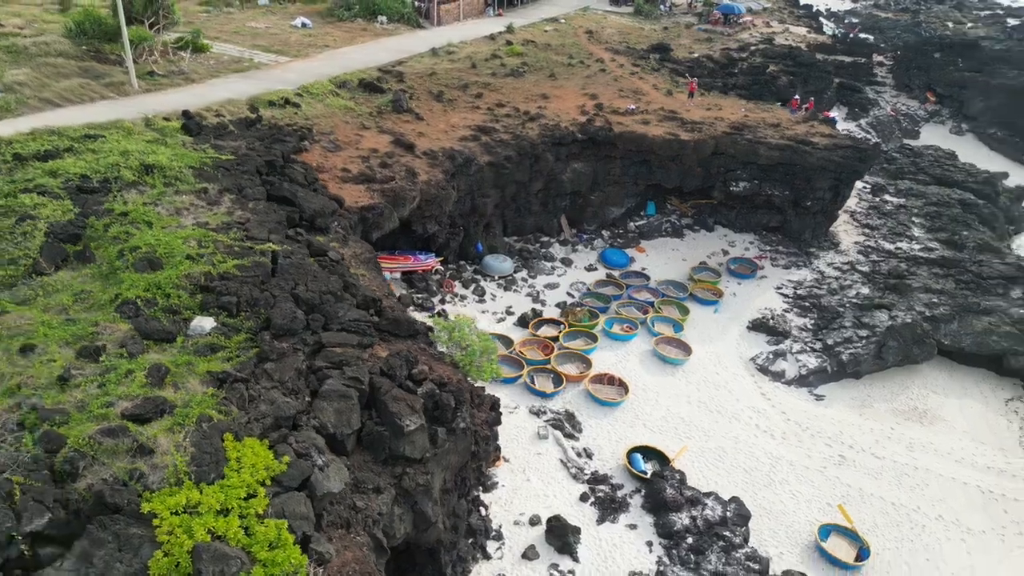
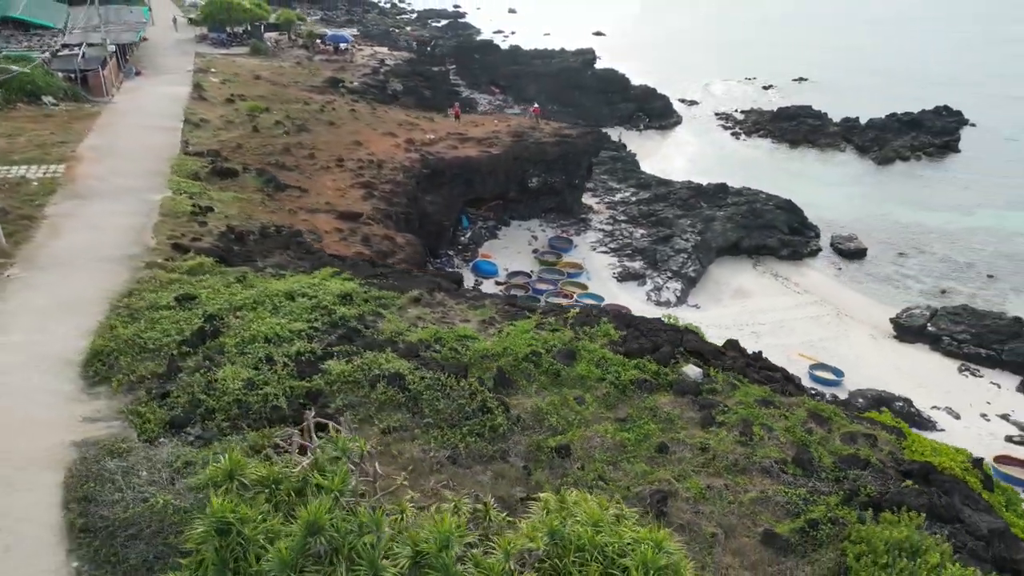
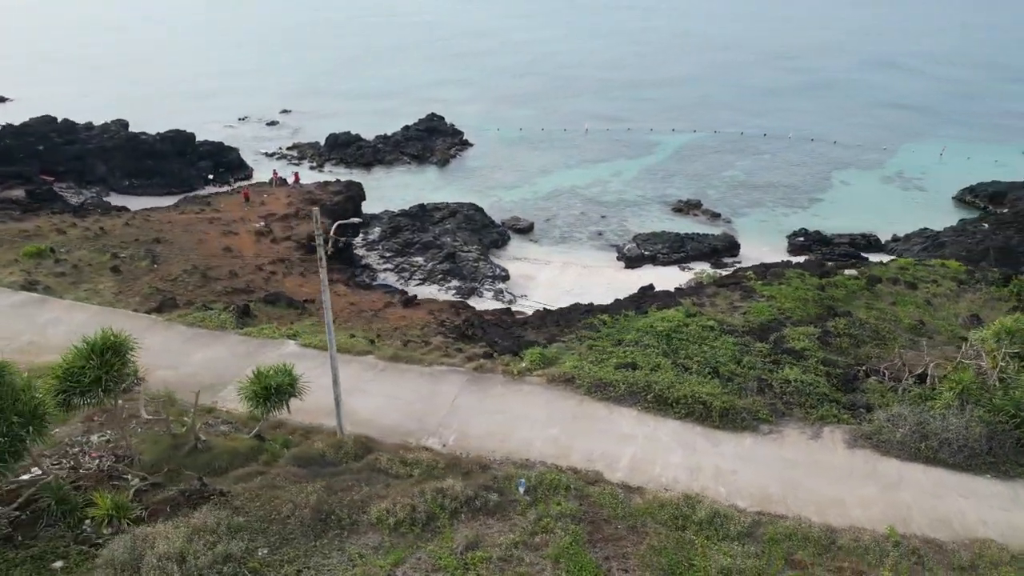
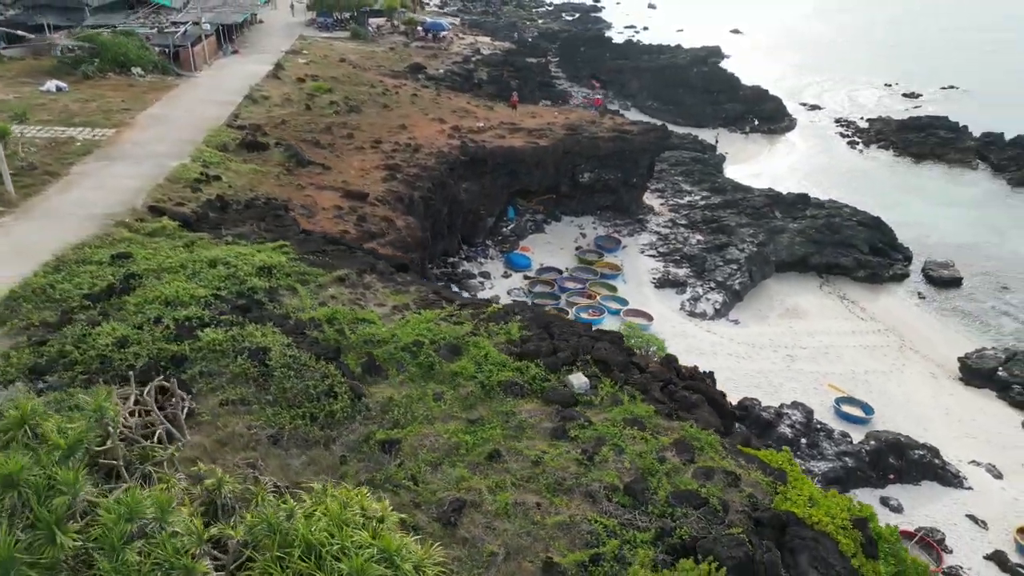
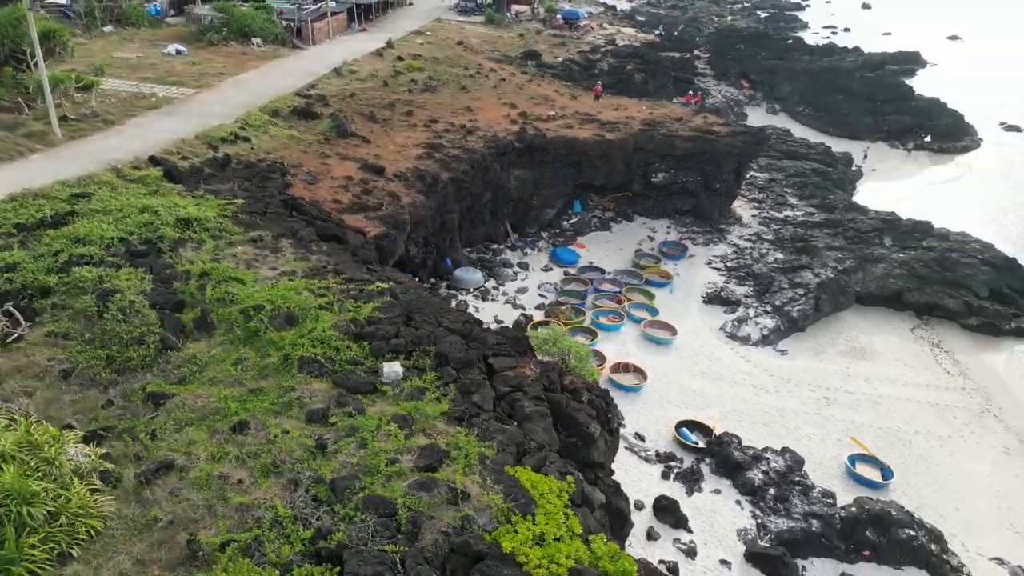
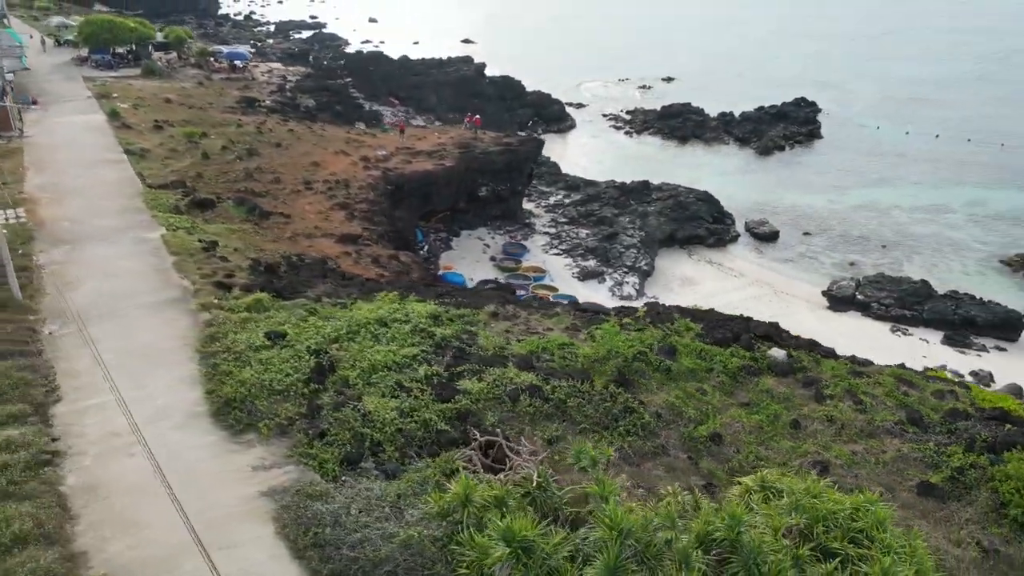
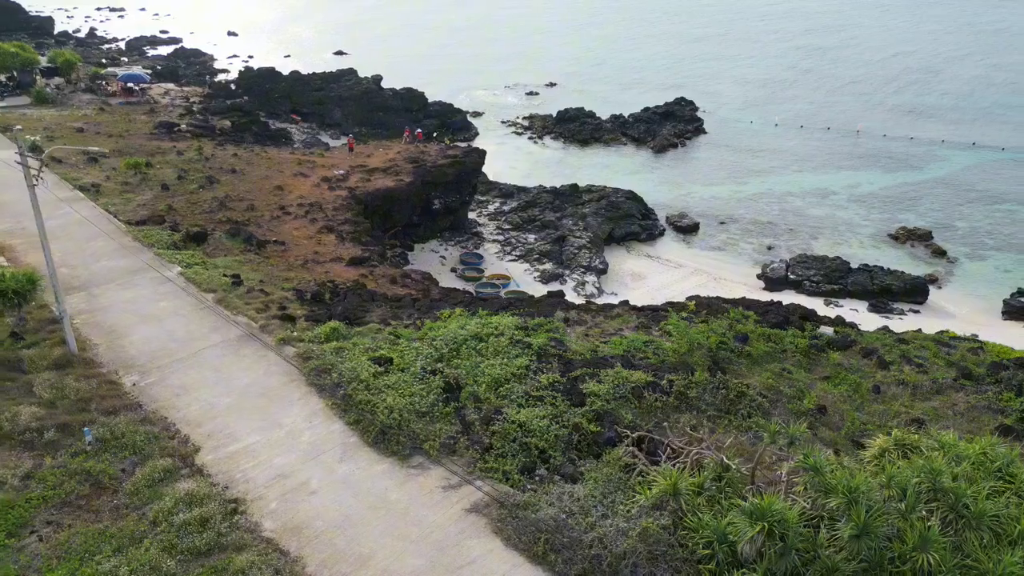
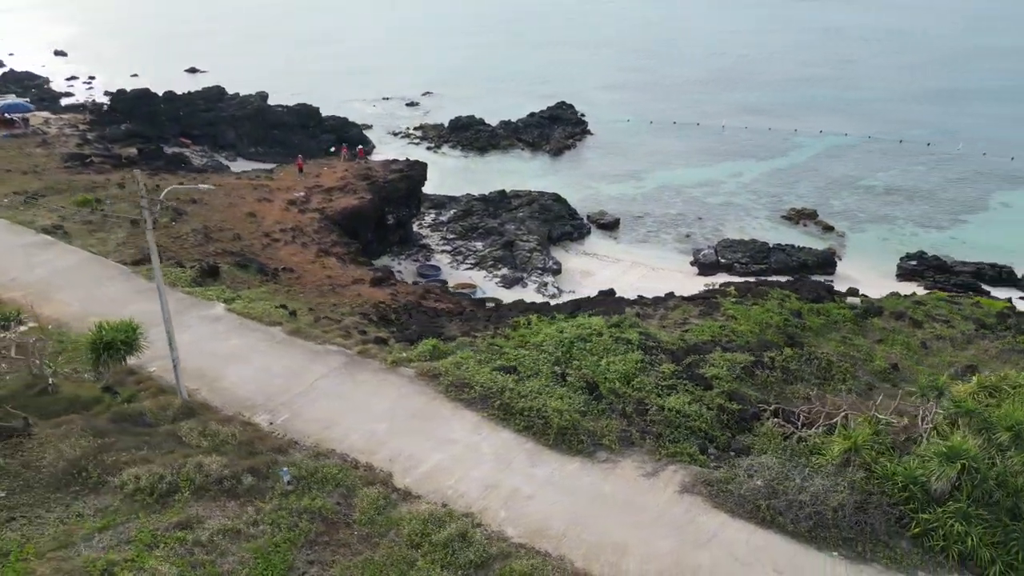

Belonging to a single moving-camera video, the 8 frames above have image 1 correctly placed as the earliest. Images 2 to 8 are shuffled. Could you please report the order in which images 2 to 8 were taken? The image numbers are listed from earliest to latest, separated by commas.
5, 4, 2, 6, 7, 8, 3
